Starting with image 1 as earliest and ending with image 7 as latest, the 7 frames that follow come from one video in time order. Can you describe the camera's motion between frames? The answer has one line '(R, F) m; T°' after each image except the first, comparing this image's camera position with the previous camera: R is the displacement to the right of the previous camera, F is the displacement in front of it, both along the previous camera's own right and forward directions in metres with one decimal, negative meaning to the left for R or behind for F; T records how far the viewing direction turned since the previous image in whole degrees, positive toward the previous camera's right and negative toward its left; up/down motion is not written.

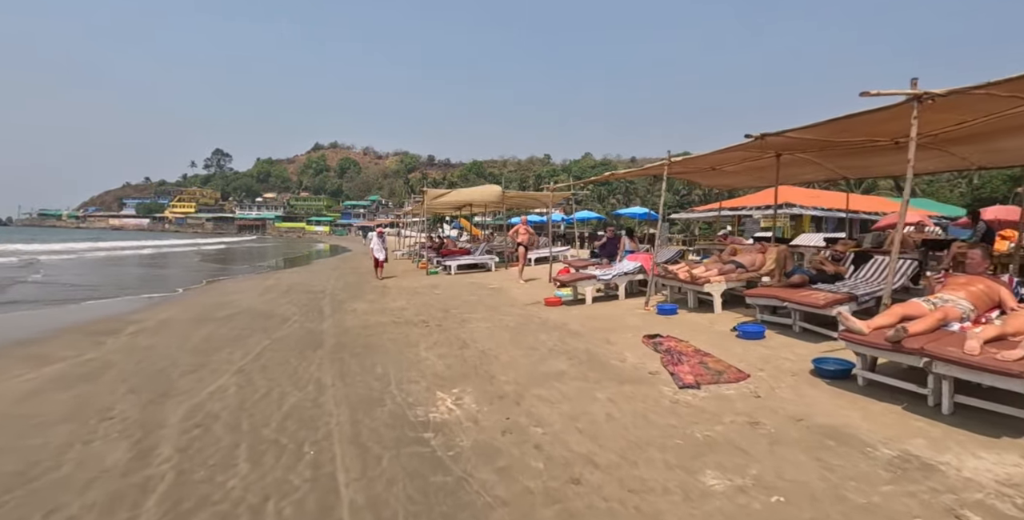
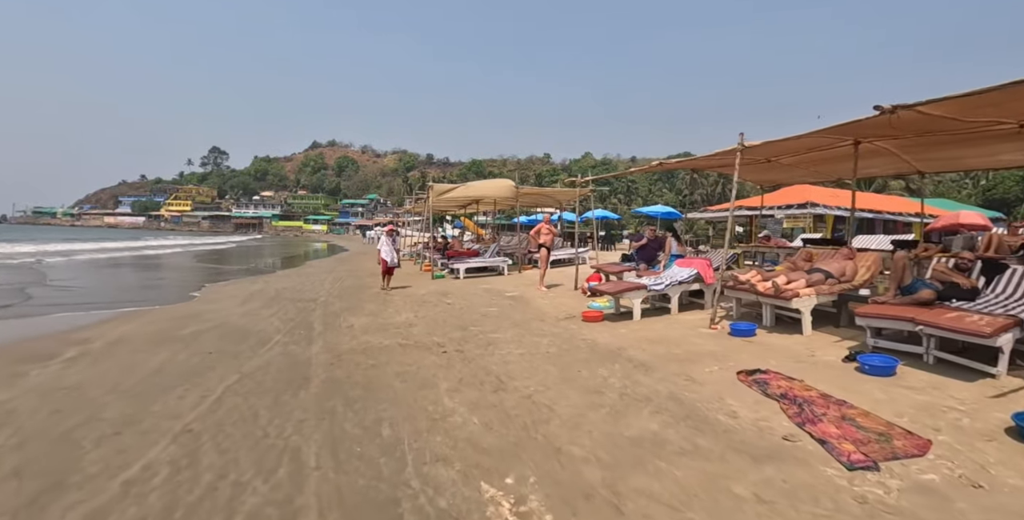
(-0.6, +1.7) m; 0°
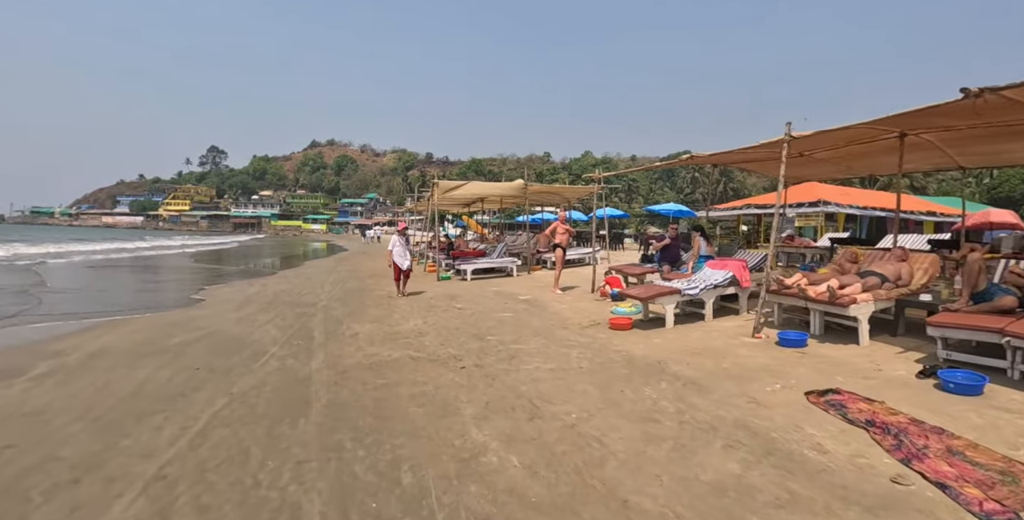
(-0.3, +0.7) m; 0°
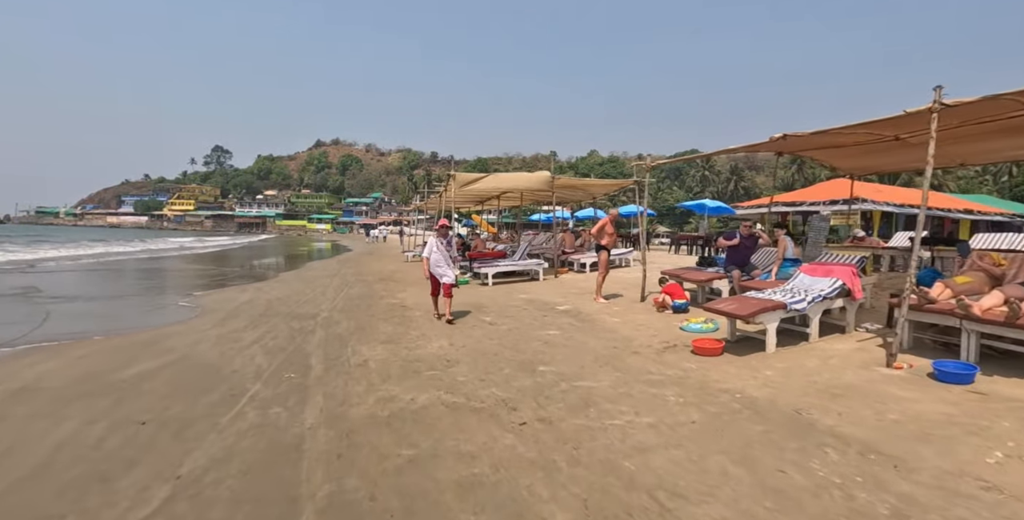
(-0.6, +1.6) m; 0°
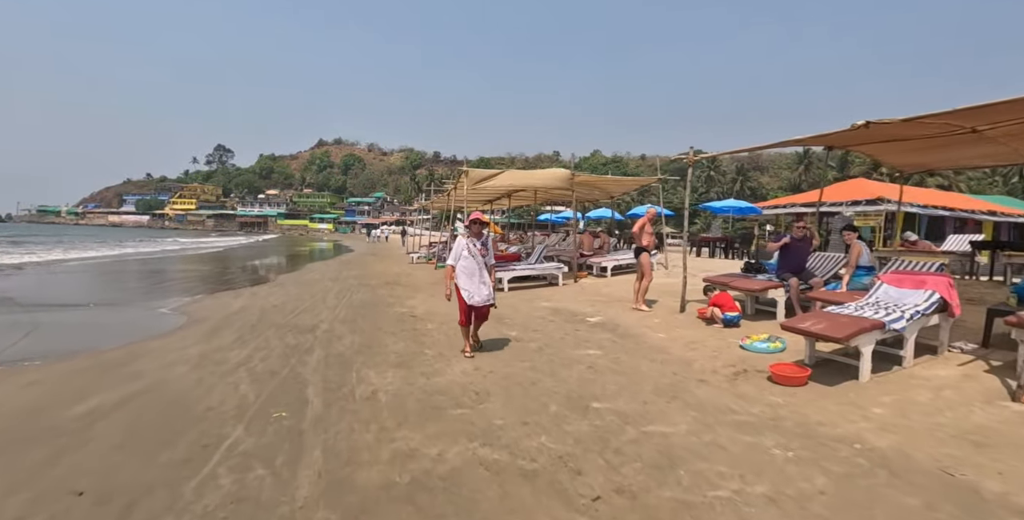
(-0.4, +1.0) m; 0°
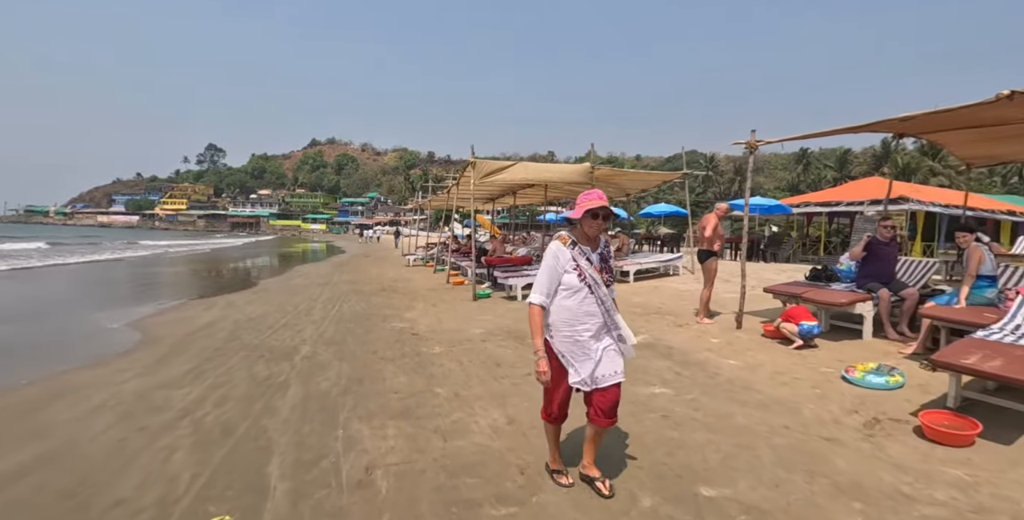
(-0.4, +1.3) m; +1°
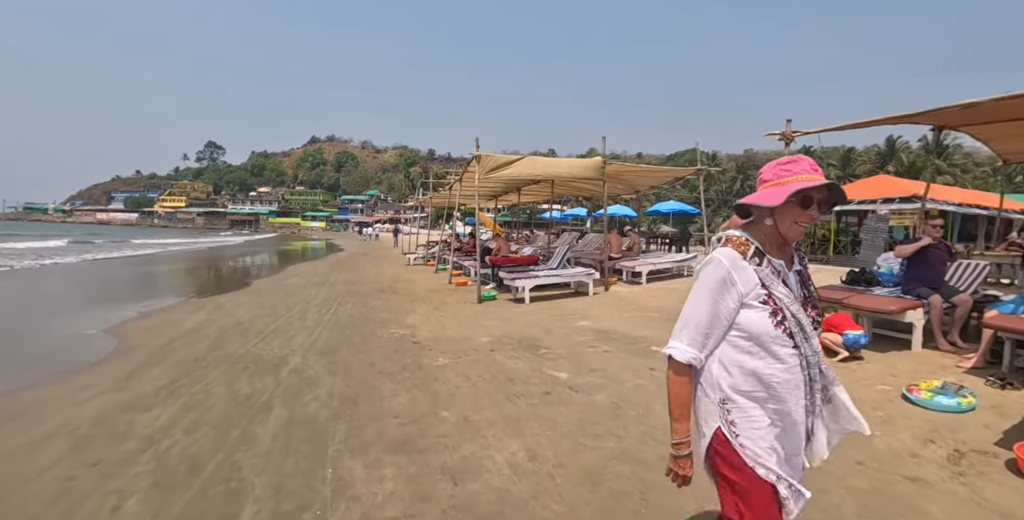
(-0.1, +0.6) m; 0°
